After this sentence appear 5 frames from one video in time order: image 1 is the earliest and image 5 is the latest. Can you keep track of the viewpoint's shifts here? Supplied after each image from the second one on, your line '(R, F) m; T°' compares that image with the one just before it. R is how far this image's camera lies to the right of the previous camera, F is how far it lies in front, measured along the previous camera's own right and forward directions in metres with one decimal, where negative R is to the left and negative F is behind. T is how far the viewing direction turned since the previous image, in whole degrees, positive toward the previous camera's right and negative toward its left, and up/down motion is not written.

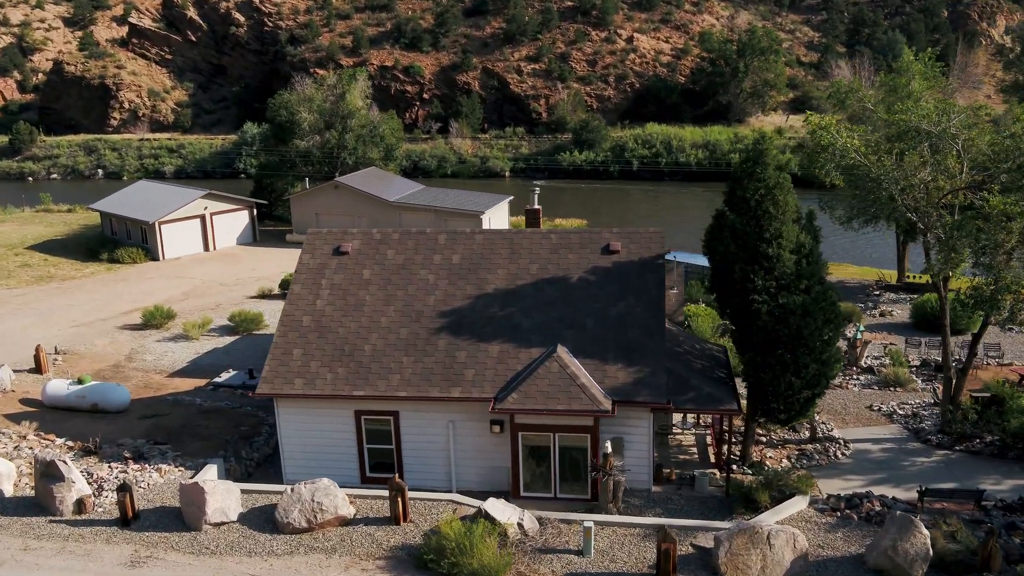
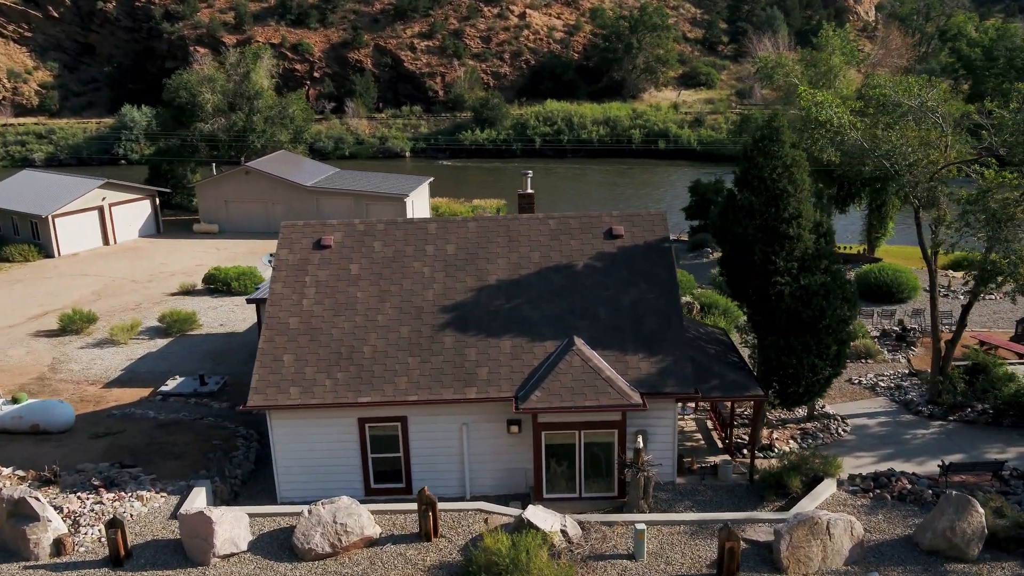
(-2.0, +1.0) m; +8°
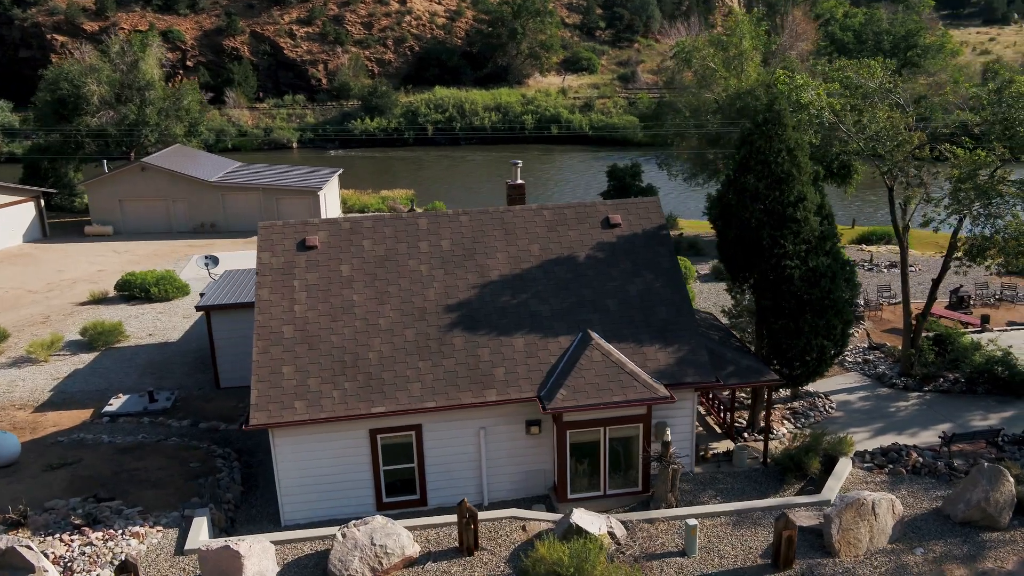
(-2.1, +0.7) m; +8°
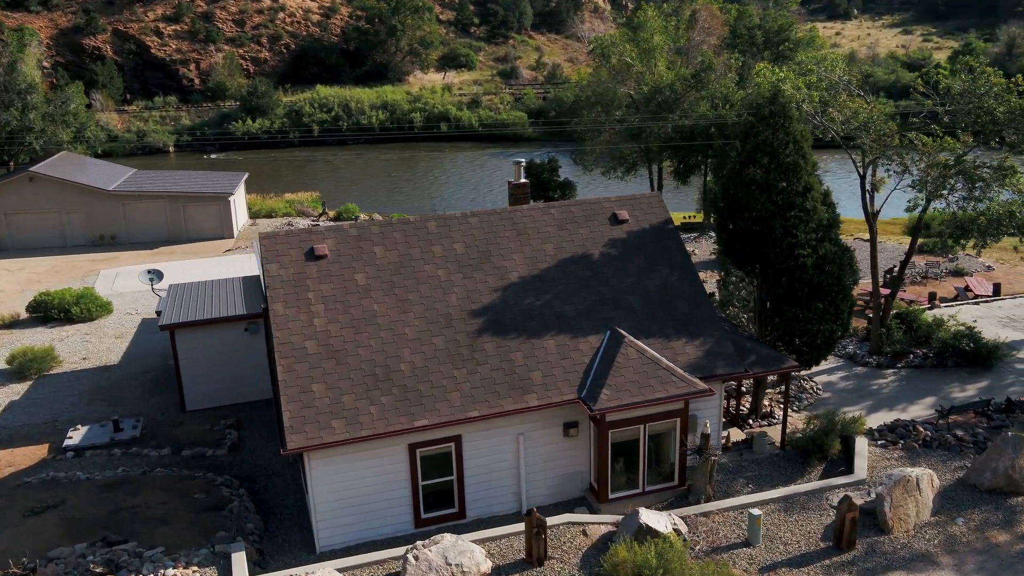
(-2.4, +0.5) m; +9°
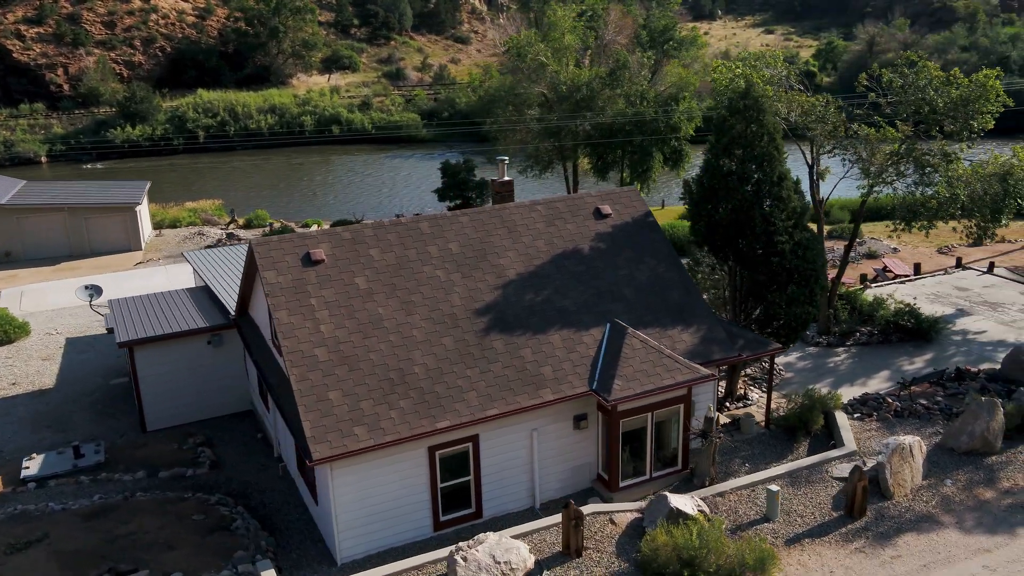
(-1.9, +0.1) m; +8°
